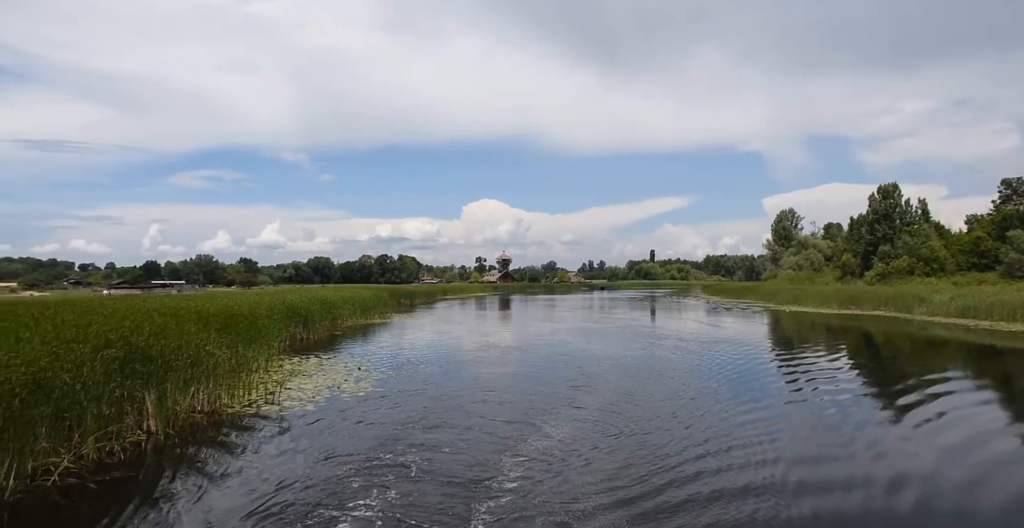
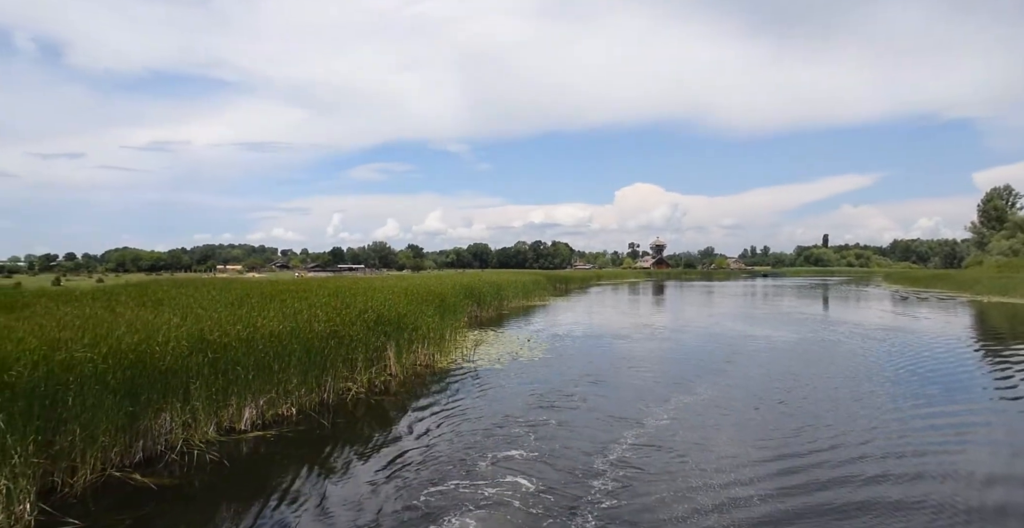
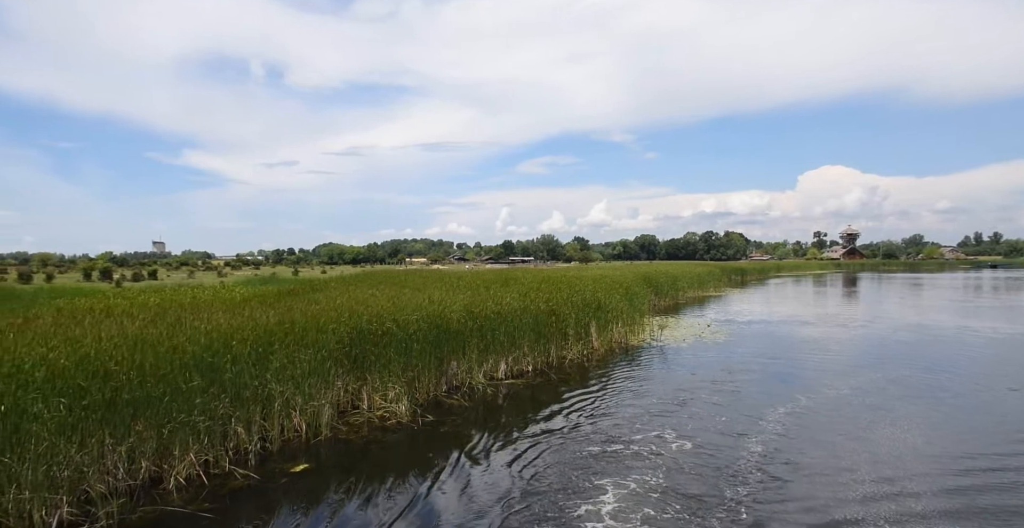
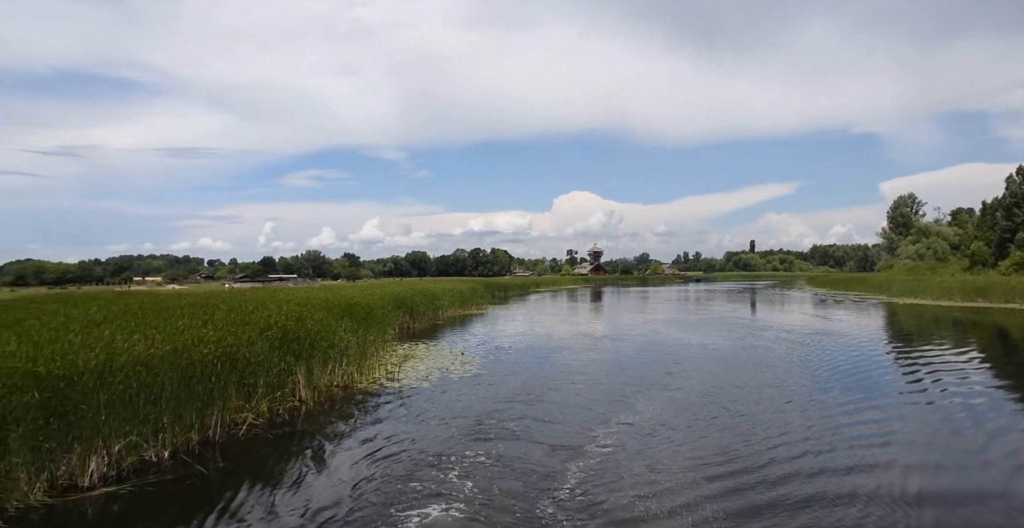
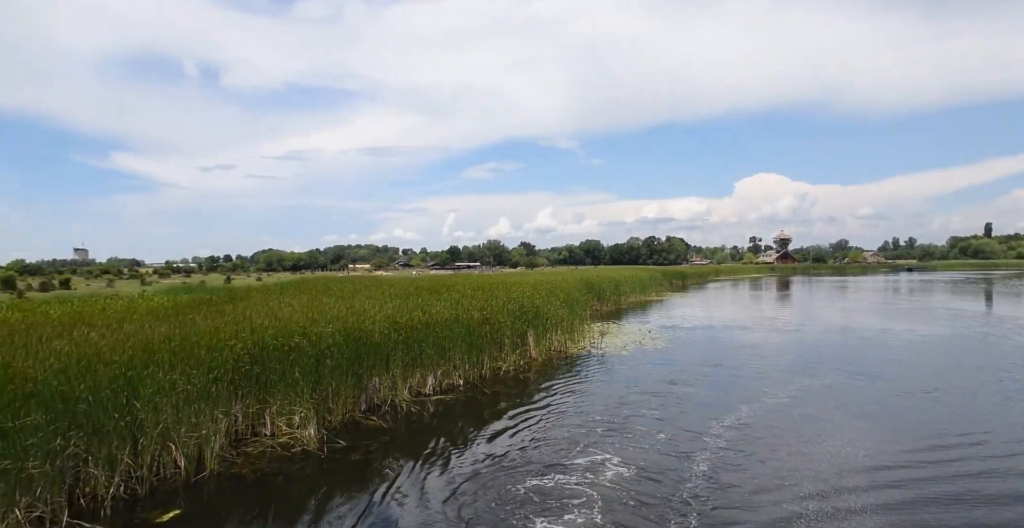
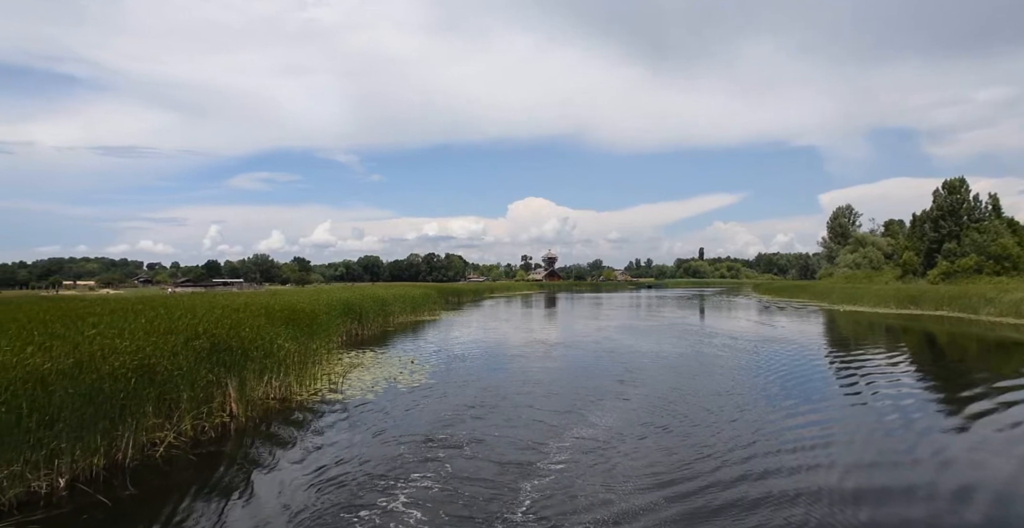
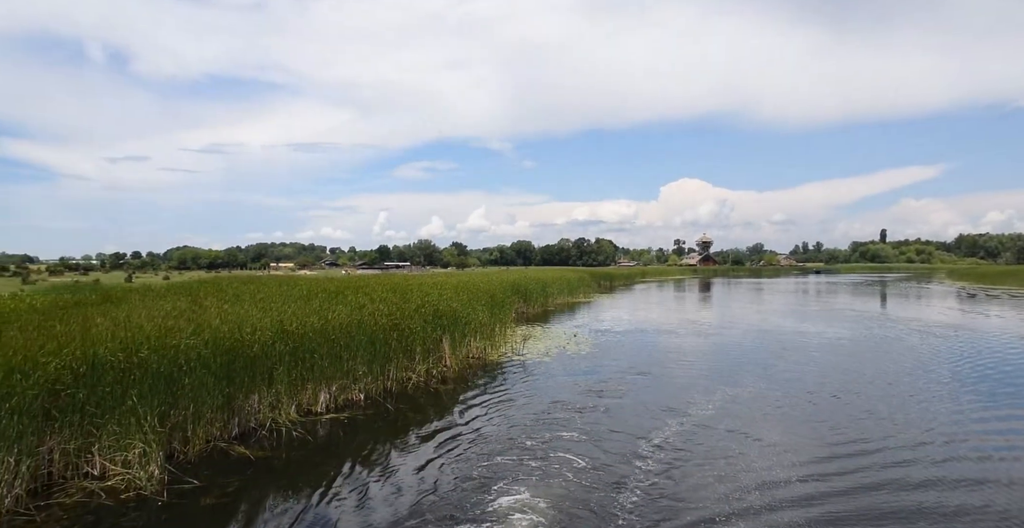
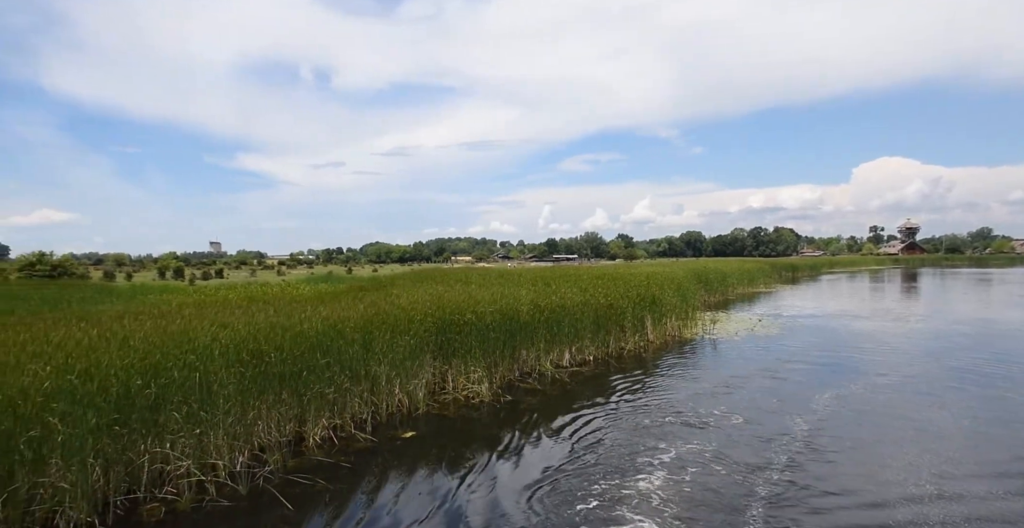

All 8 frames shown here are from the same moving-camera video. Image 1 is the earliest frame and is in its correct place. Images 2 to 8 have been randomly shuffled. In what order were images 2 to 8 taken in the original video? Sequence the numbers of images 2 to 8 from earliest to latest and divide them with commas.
6, 4, 2, 7, 5, 3, 8
